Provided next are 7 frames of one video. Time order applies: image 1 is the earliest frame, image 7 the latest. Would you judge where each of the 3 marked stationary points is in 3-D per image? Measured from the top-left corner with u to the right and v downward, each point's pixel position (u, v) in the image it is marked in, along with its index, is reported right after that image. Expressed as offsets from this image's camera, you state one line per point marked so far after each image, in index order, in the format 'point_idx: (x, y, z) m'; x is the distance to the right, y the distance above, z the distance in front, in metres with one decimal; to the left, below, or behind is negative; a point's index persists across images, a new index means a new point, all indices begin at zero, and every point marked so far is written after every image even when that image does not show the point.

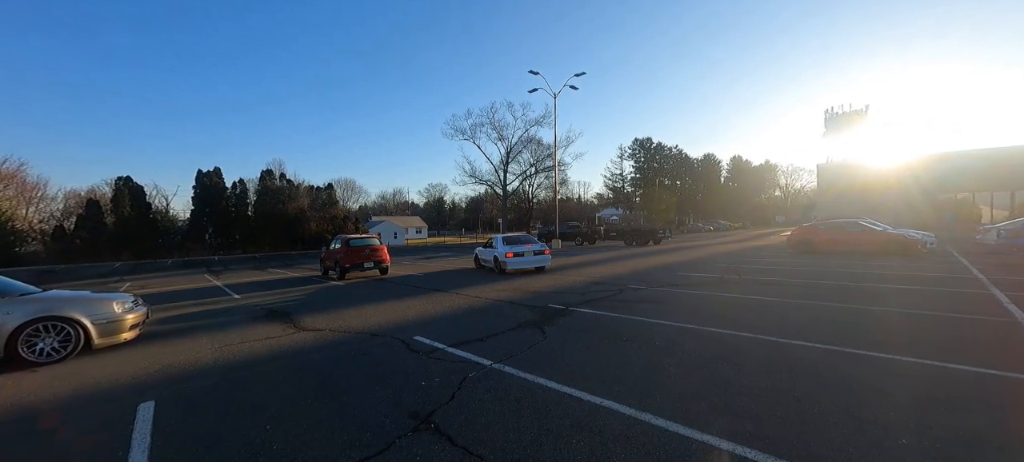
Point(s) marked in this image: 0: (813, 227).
0: (+14.2, +0.2, +18.6) m
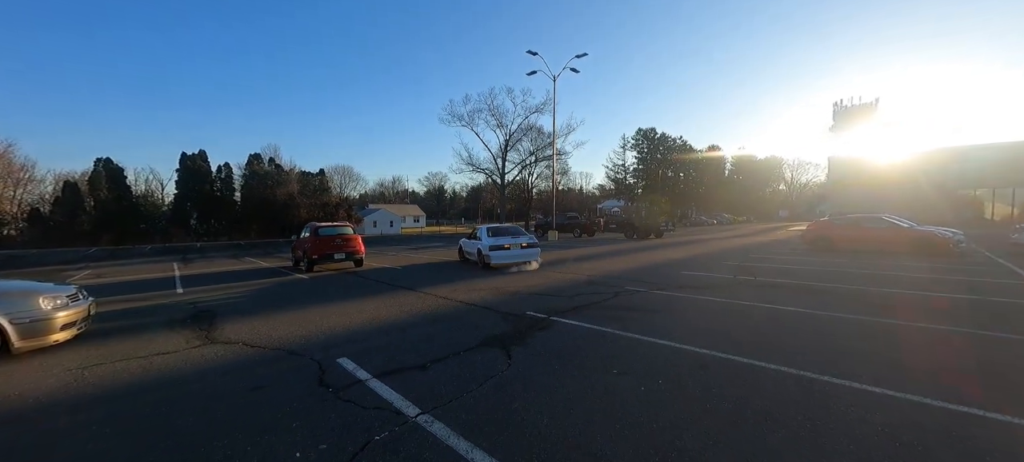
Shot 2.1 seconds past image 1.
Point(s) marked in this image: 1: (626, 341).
0: (+13.8, +0.4, +17.0) m
1: (+1.4, -1.4, +4.8) m
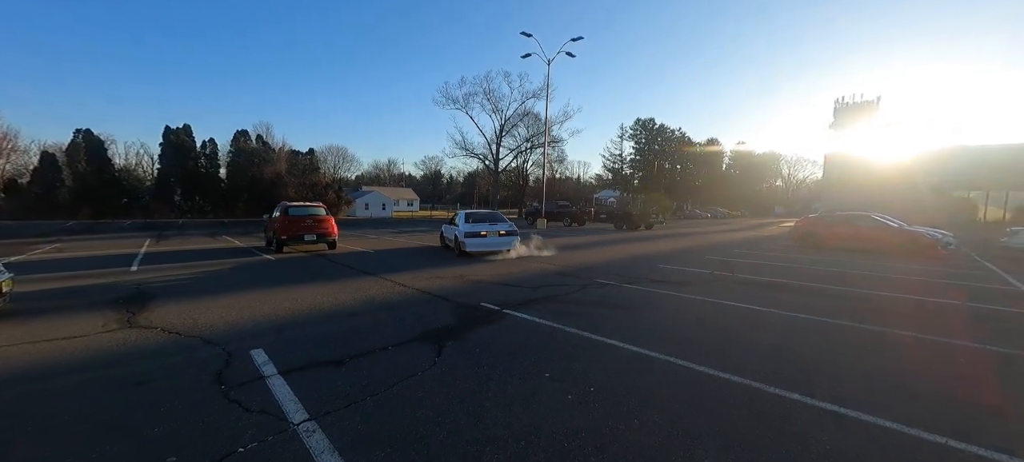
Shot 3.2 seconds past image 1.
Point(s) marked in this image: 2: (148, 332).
0: (+13.1, +0.5, +16.7) m
1: (+0.7, -1.2, +4.5) m
2: (-4.4, -1.2, +4.8) m
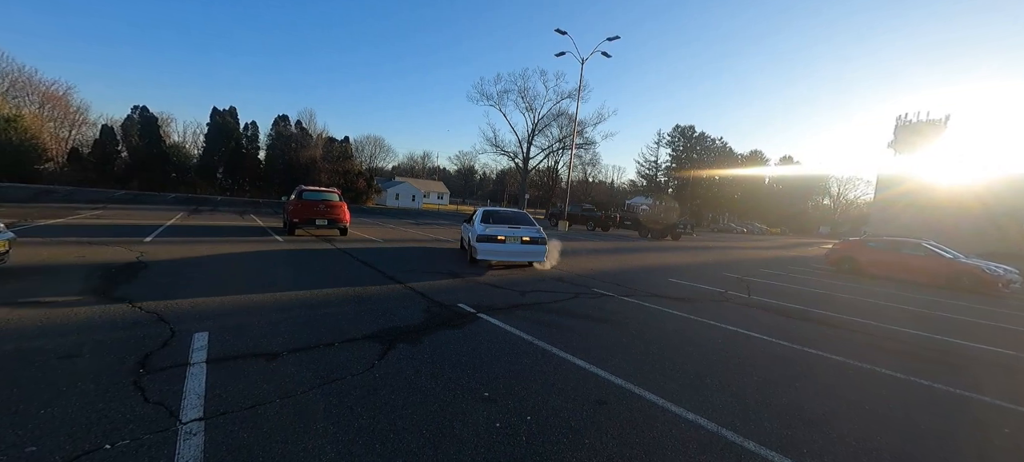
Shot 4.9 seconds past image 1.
0: (+13.6, -0.4, +15.3) m
1: (+0.2, -1.3, +4.0) m
2: (-4.8, -0.9, +4.8) m
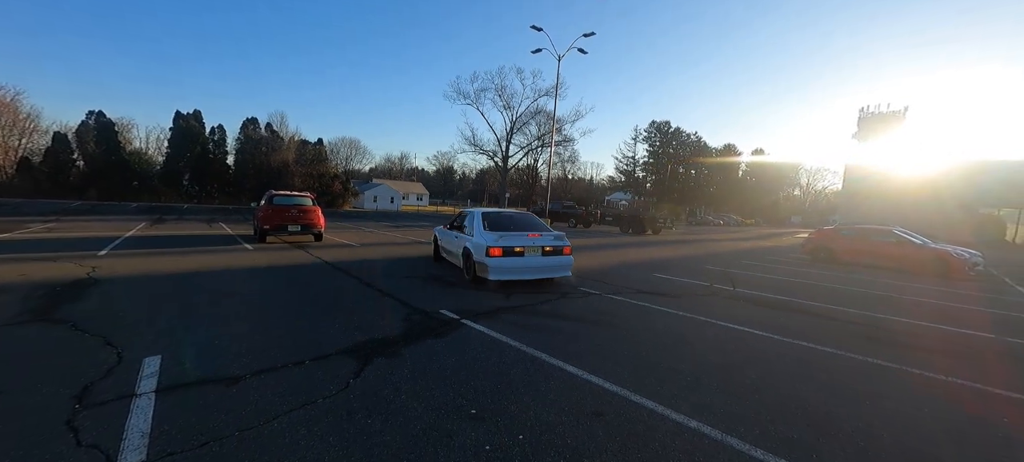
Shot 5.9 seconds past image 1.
0: (+12.9, 0.0, +15.7) m
1: (+0.1, -1.3, +3.8) m
2: (-5.0, -1.1, +4.3) m
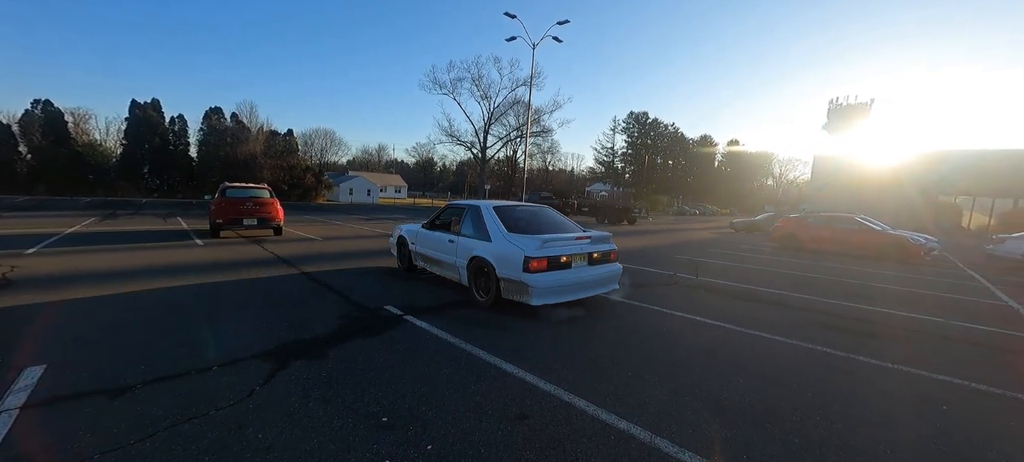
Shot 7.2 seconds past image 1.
0: (+11.8, +0.5, +16.0) m
1: (-0.5, -1.2, +3.6) m
2: (-5.6, -1.0, +3.8) m
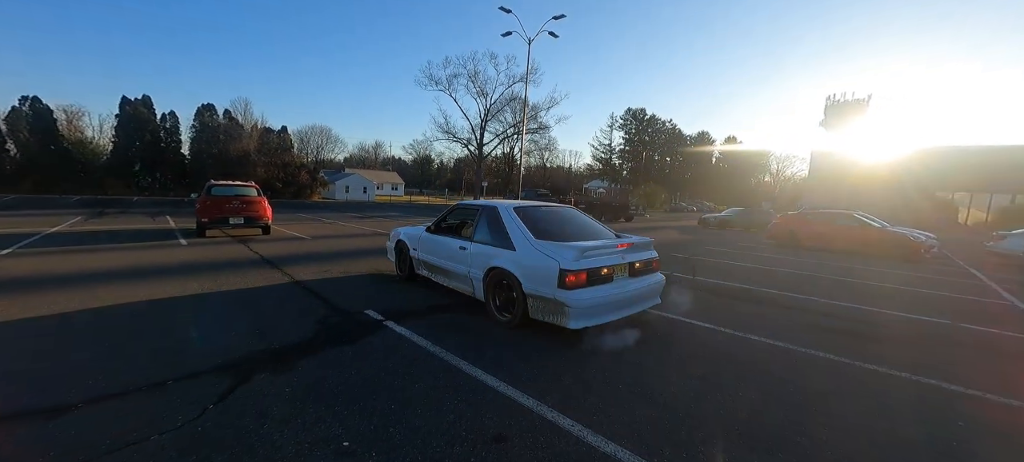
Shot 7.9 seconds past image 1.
0: (+11.5, +0.6, +15.8) m
1: (-0.6, -1.2, +3.3) m
2: (-5.7, -1.0, +3.5) m
